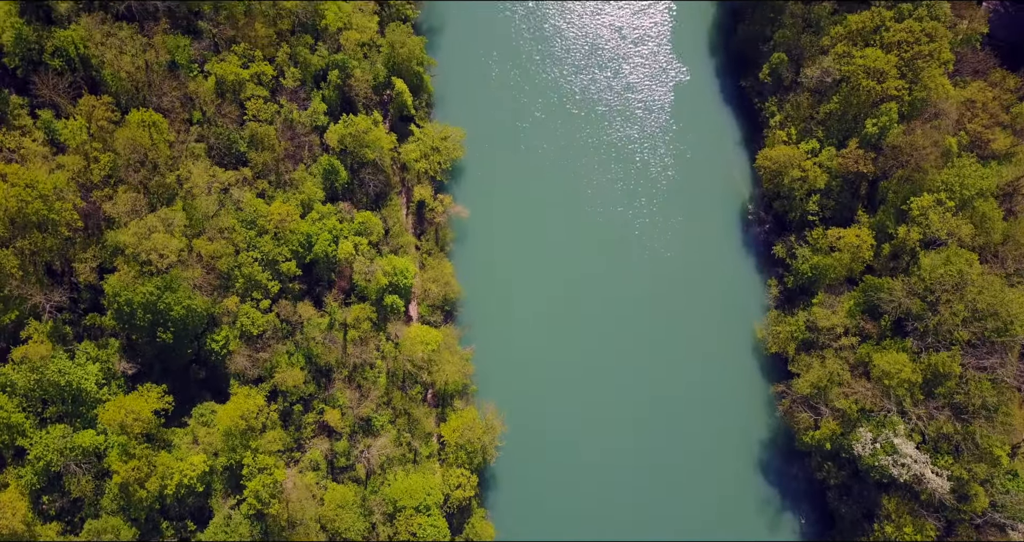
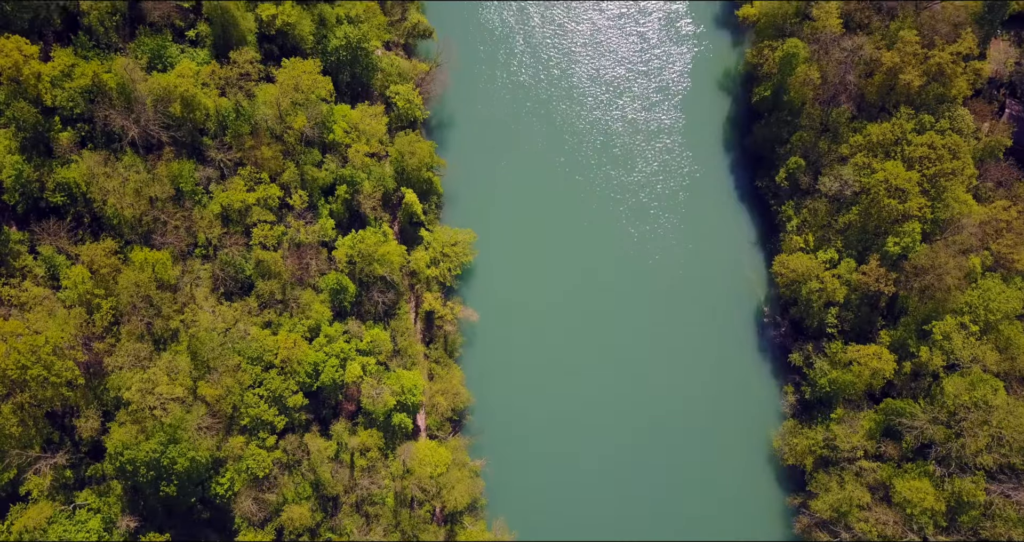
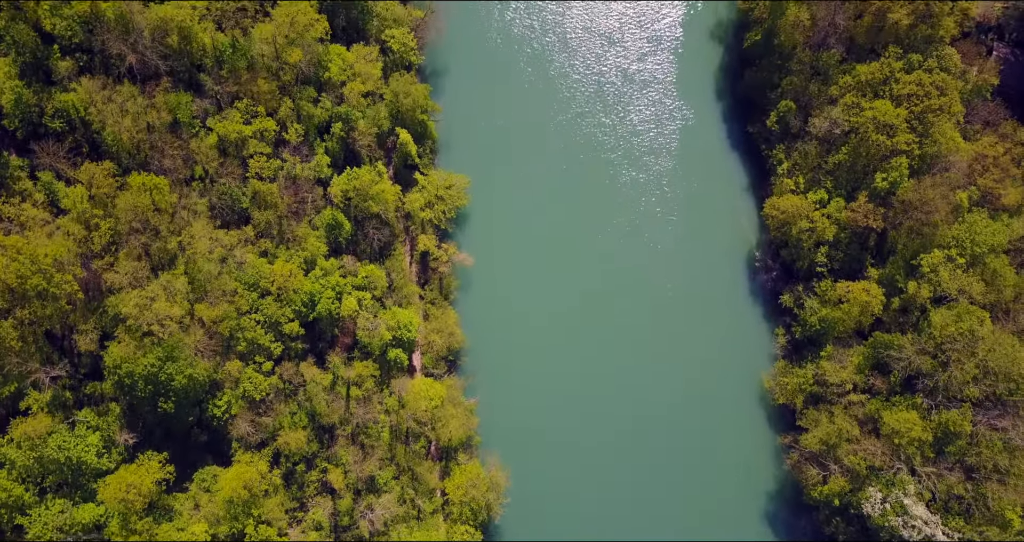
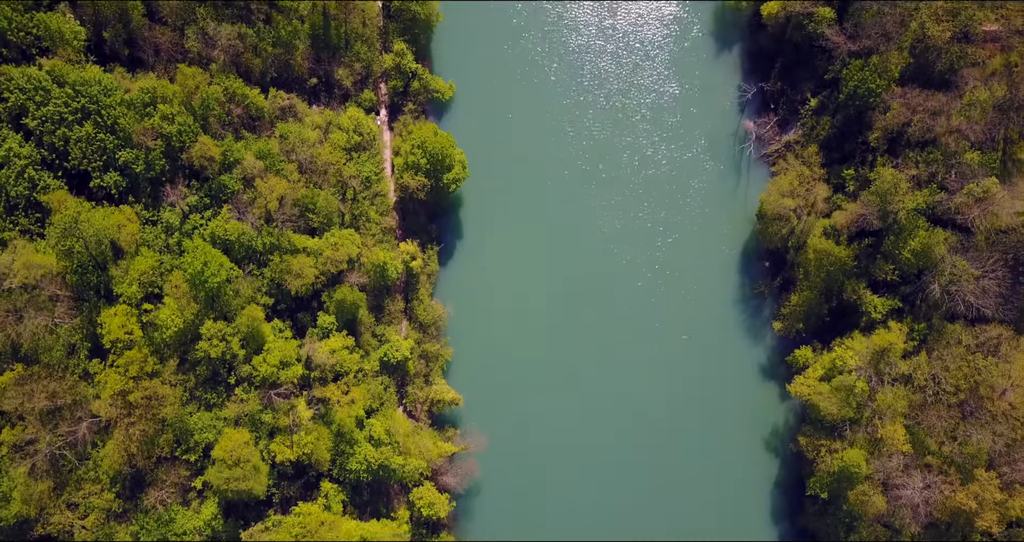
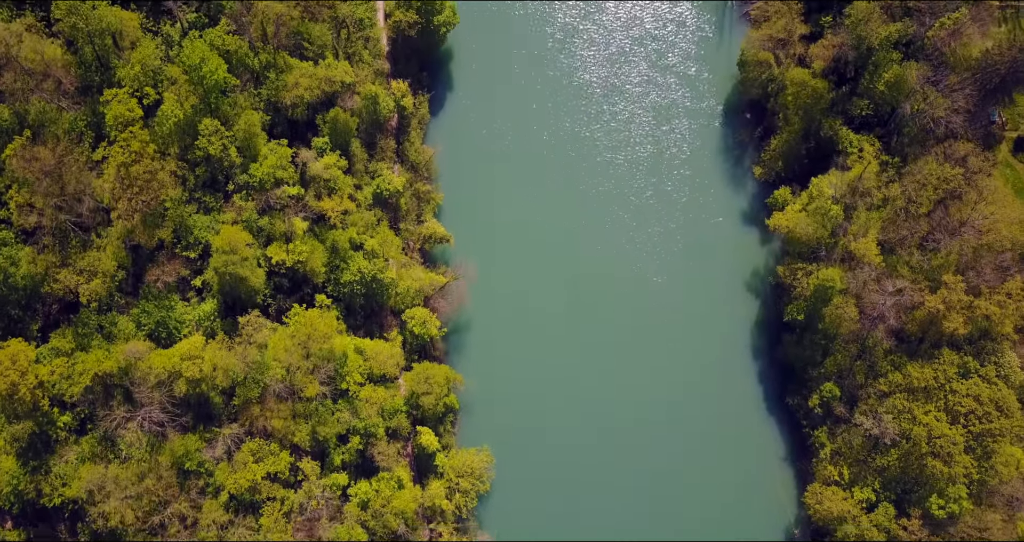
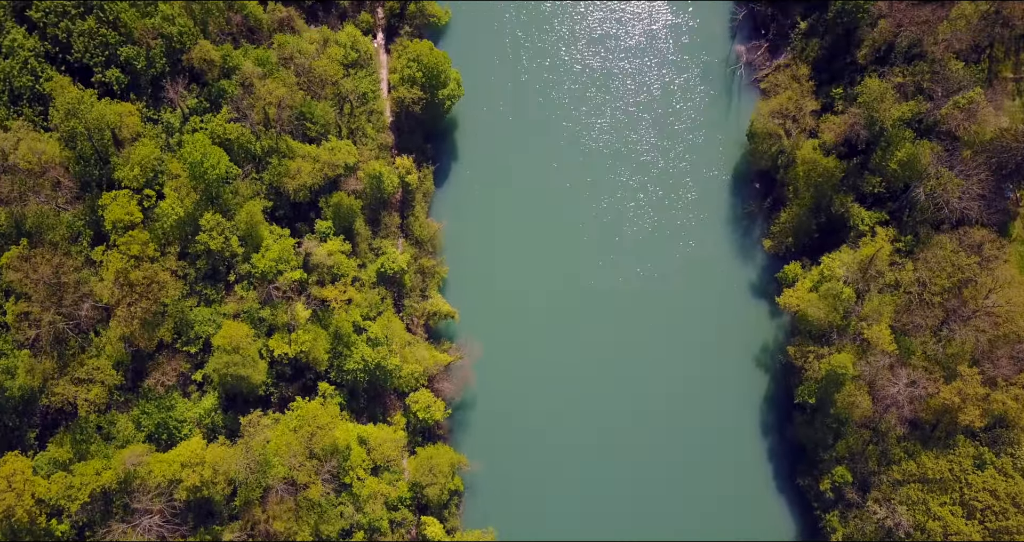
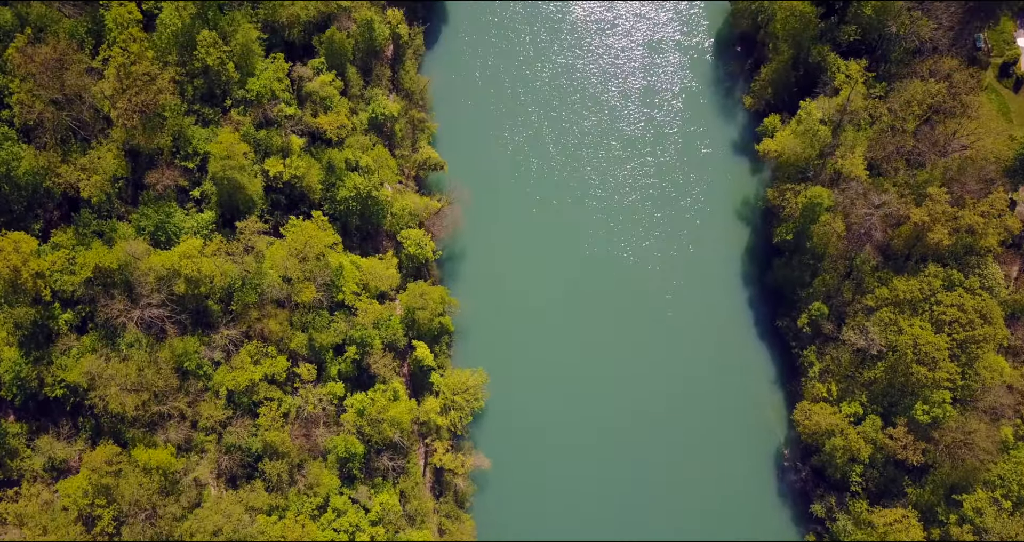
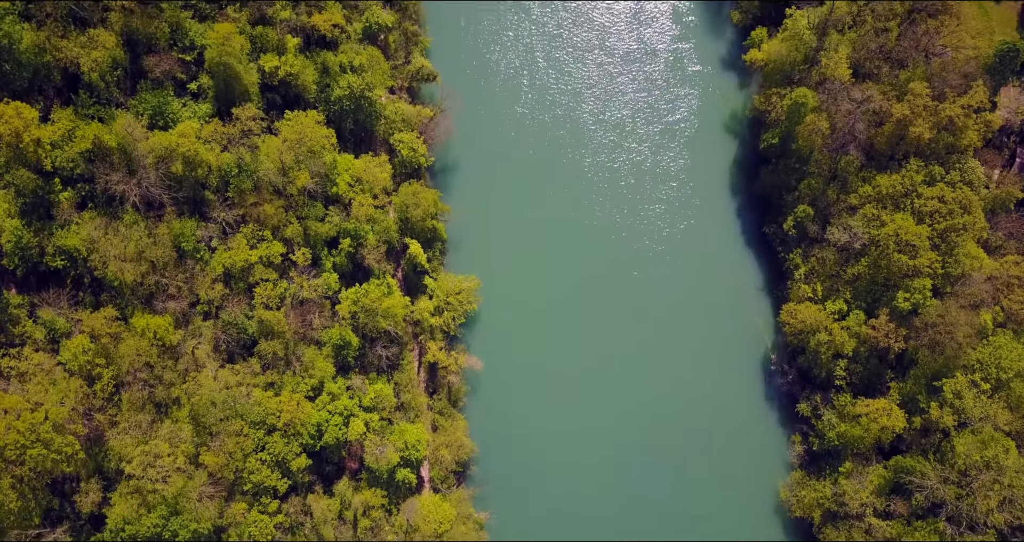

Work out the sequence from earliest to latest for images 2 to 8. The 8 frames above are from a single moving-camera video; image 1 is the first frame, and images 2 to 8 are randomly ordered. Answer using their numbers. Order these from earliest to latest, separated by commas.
3, 2, 8, 7, 5, 6, 4
